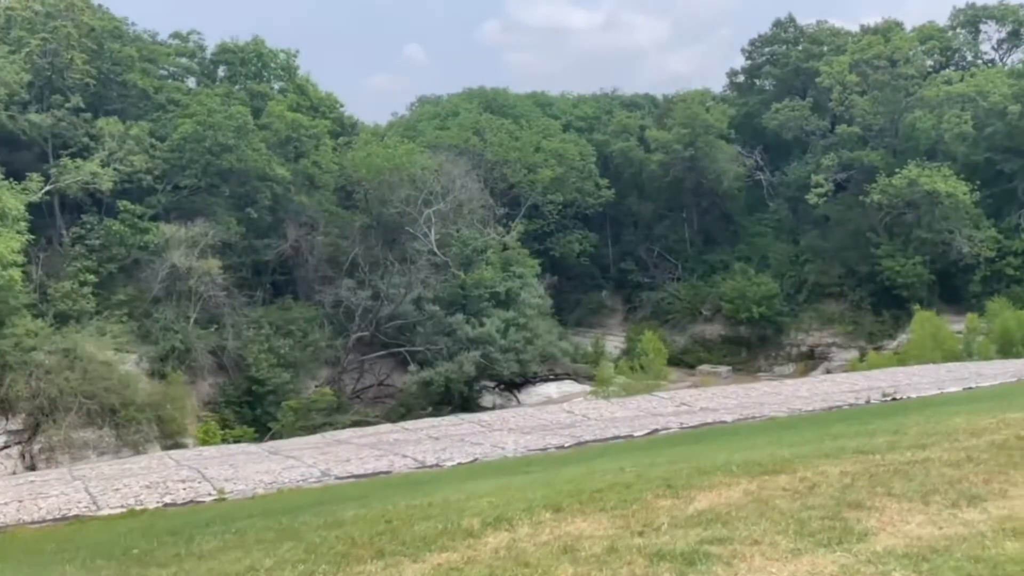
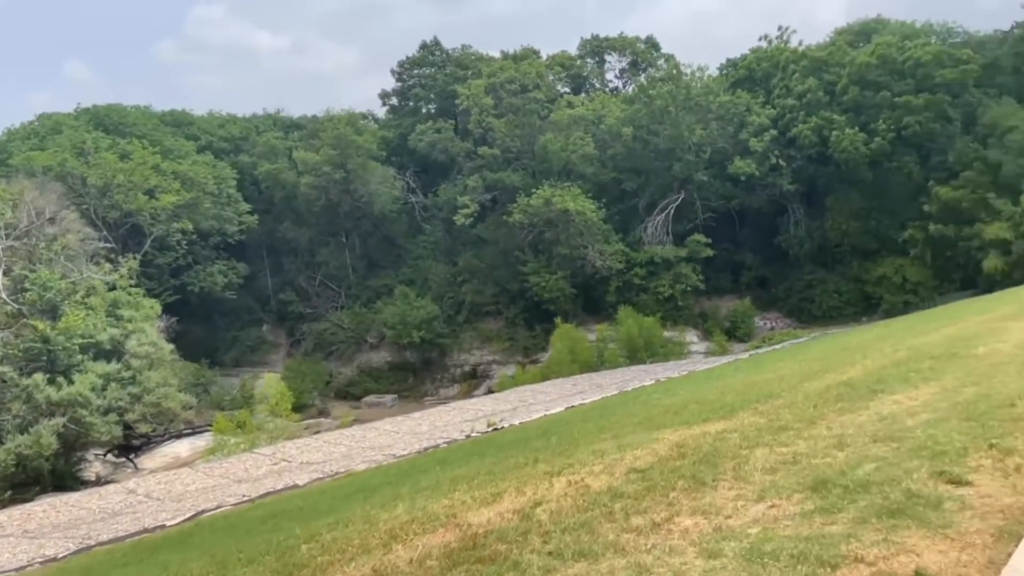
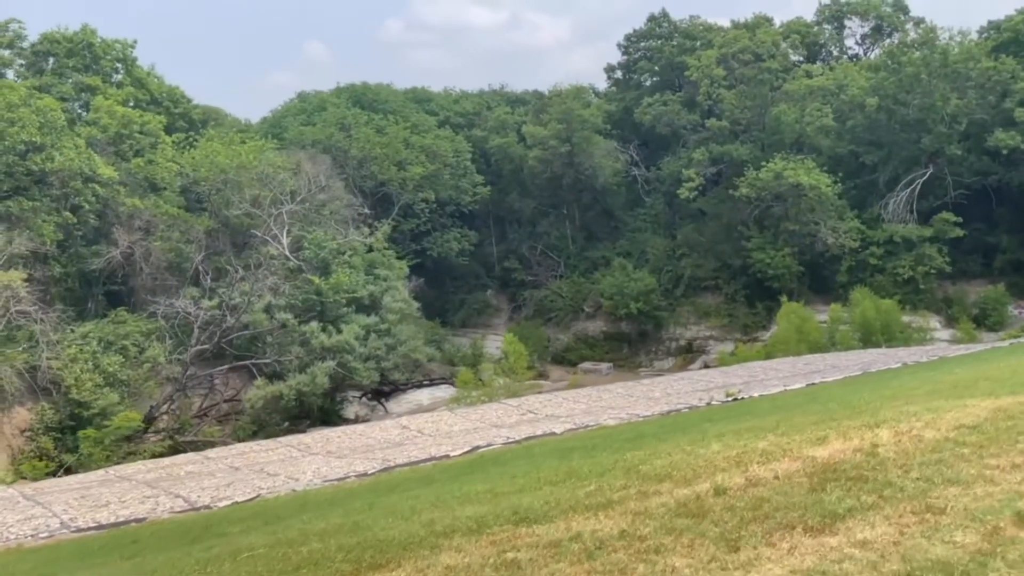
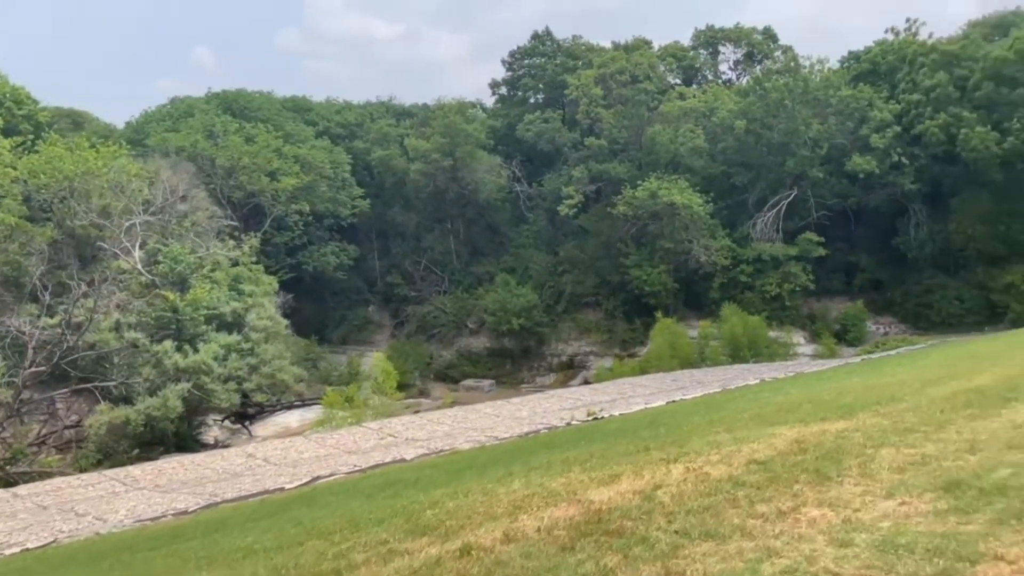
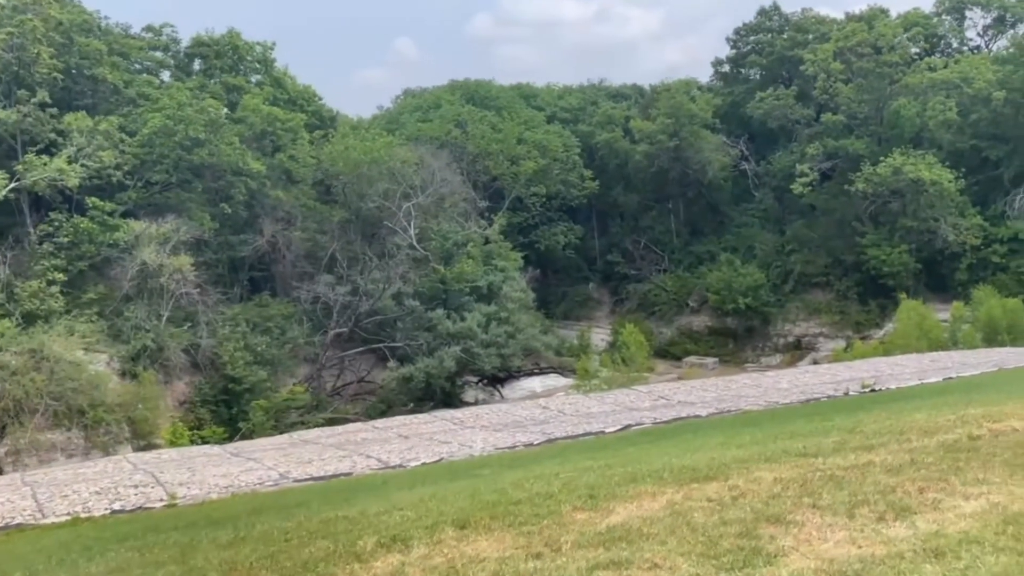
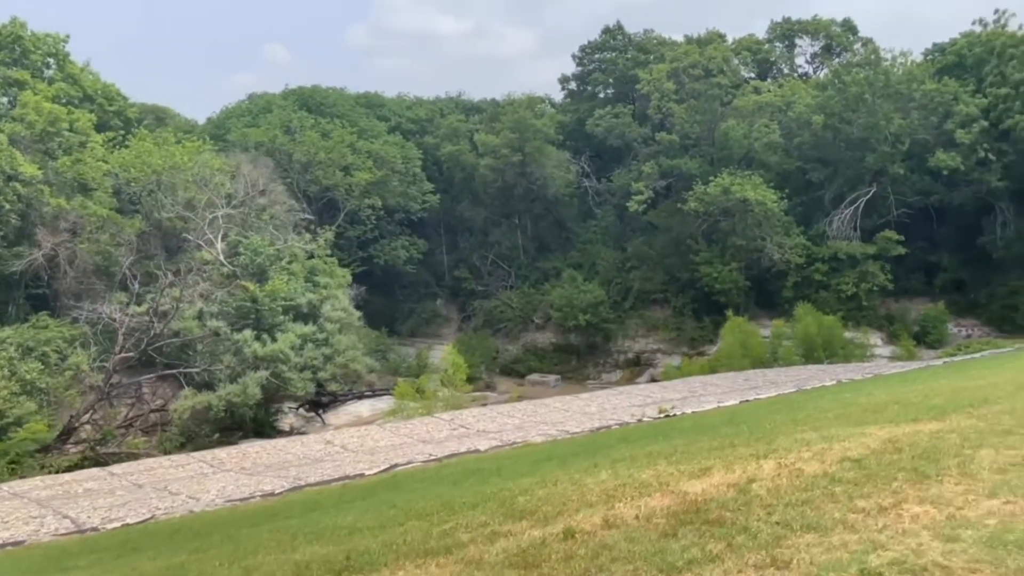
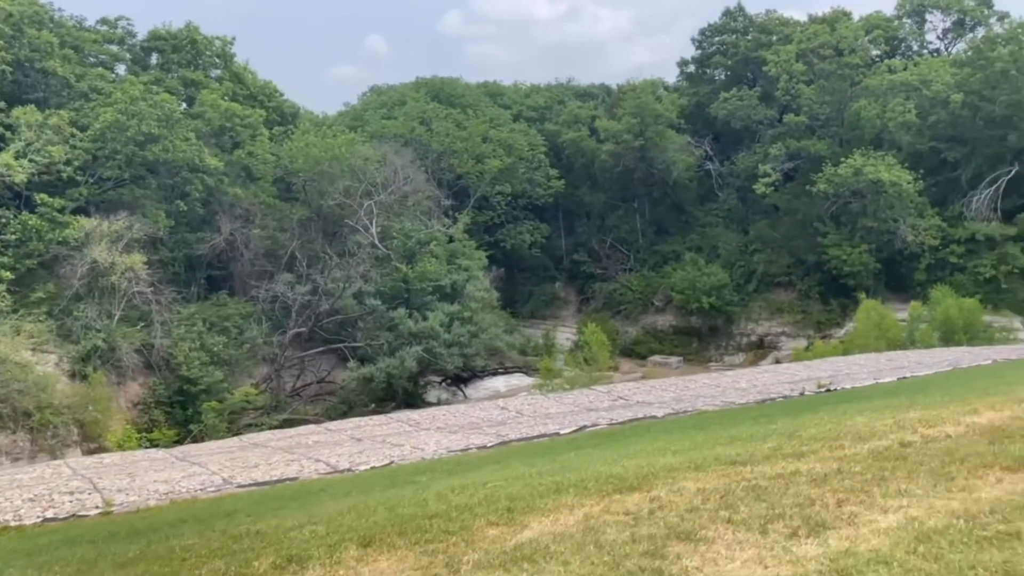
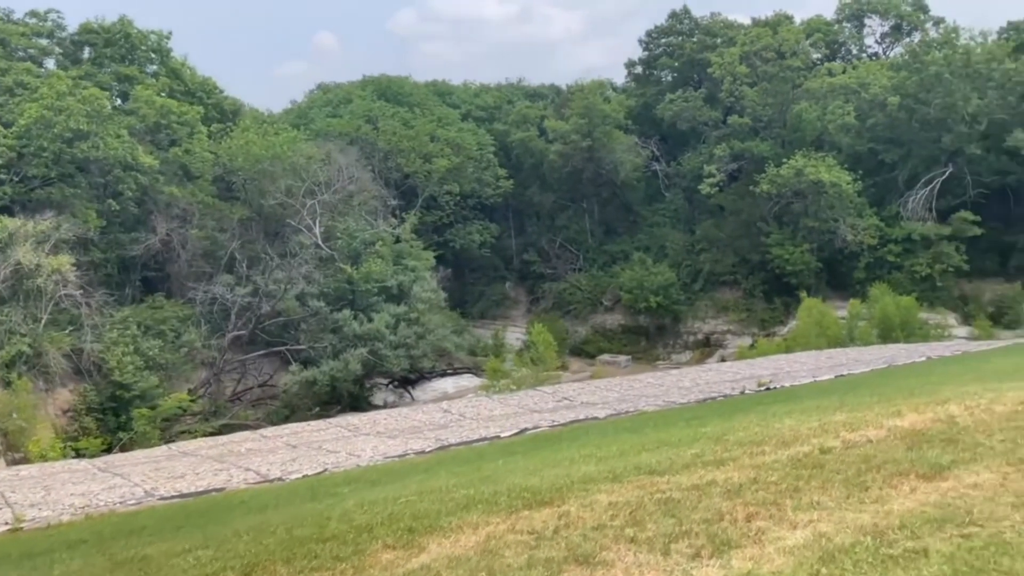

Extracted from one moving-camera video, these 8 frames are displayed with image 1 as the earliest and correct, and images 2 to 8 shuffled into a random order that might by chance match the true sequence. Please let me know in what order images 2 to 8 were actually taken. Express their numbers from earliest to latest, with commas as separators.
5, 7, 8, 3, 6, 4, 2
